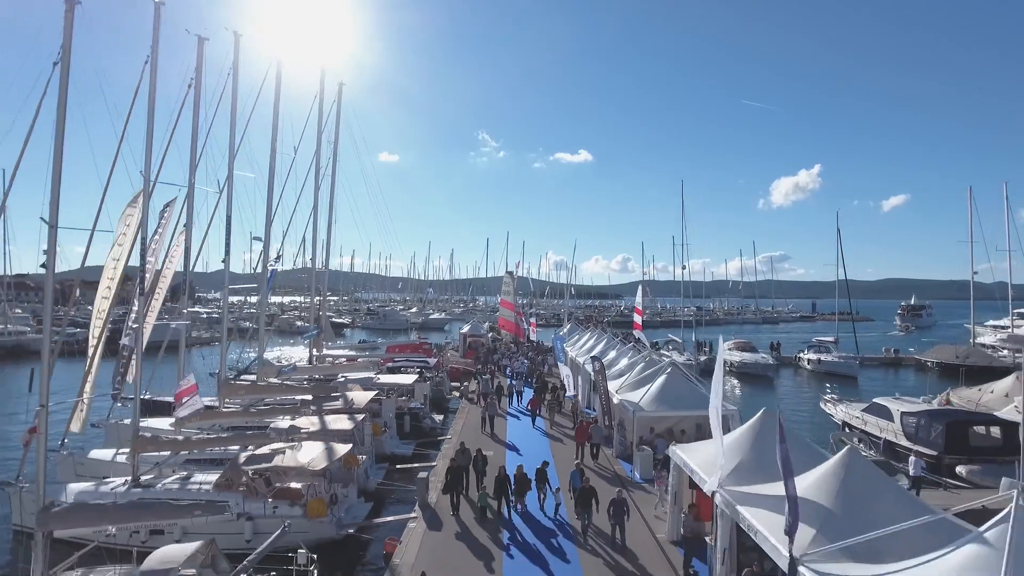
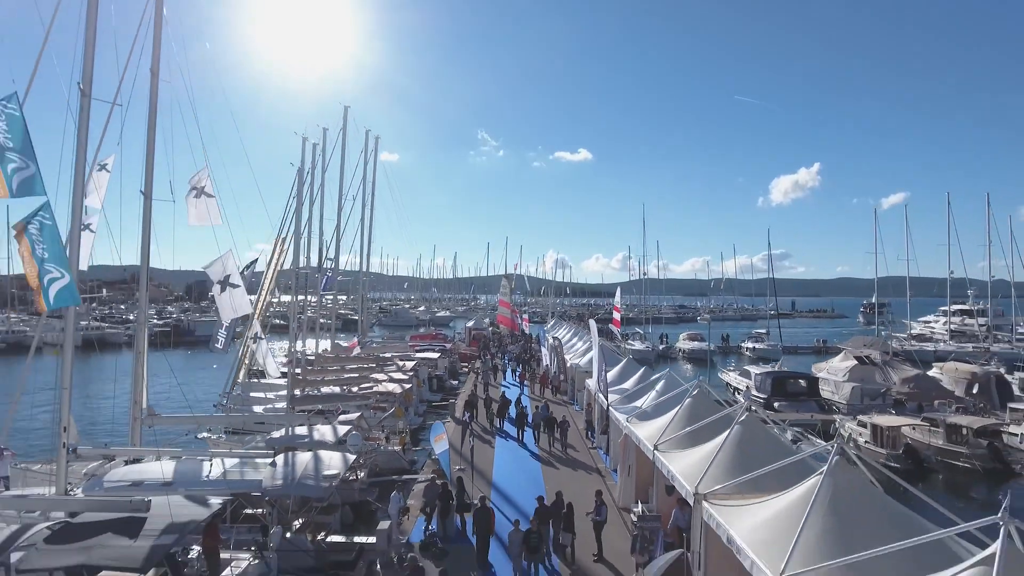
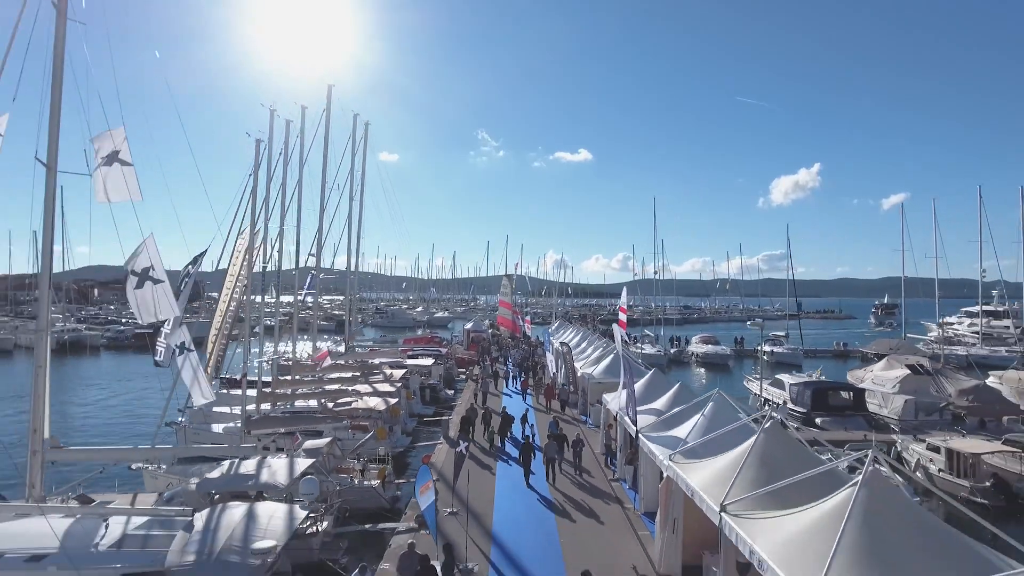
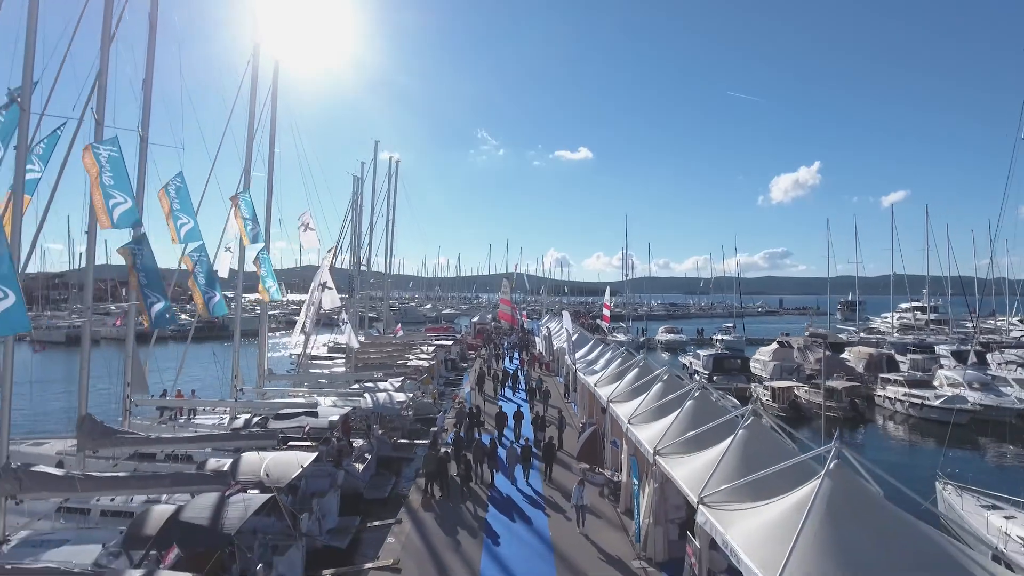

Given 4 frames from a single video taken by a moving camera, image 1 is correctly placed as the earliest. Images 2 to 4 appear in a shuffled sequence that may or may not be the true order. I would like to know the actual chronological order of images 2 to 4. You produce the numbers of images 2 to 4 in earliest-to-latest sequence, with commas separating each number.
3, 2, 4
